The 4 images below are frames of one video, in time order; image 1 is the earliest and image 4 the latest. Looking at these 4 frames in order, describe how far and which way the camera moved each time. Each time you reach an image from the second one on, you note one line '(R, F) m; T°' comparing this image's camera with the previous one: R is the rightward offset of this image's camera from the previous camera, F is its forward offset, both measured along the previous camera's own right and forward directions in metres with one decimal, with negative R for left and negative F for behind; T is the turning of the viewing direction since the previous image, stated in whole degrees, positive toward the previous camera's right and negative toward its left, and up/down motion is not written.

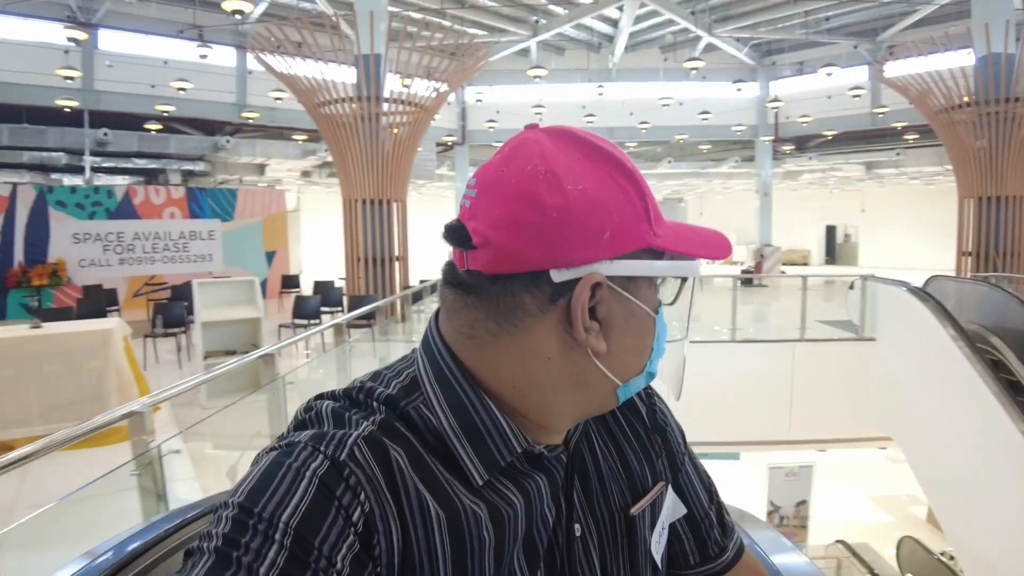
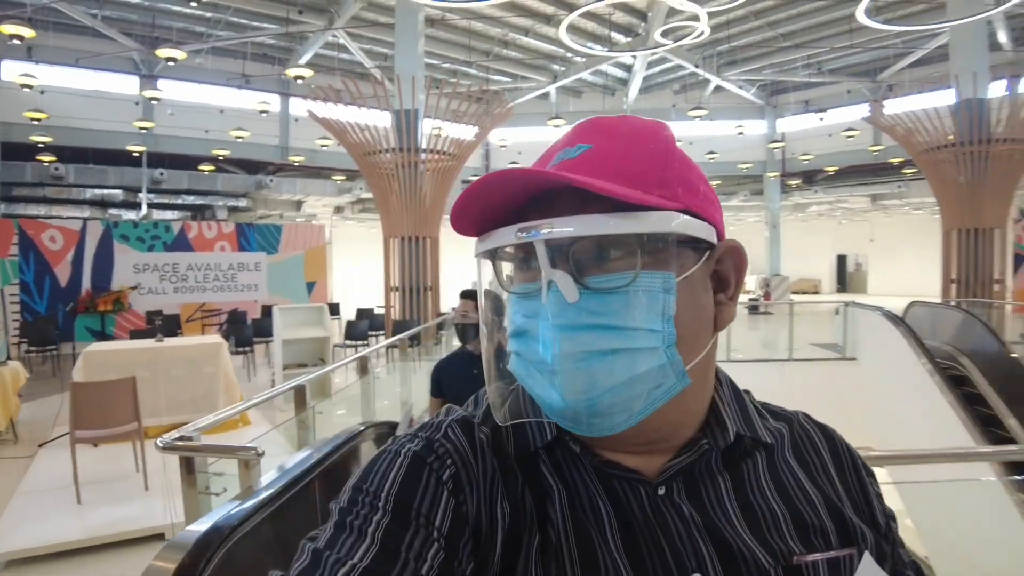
(0.0, -0.7) m; -1°
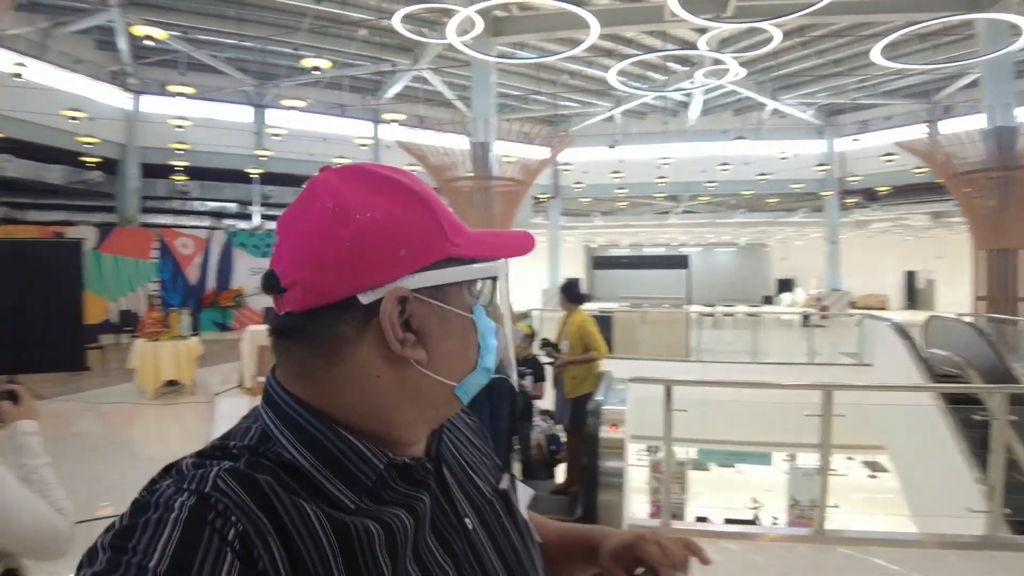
(+0.2, -1.1) m; -6°
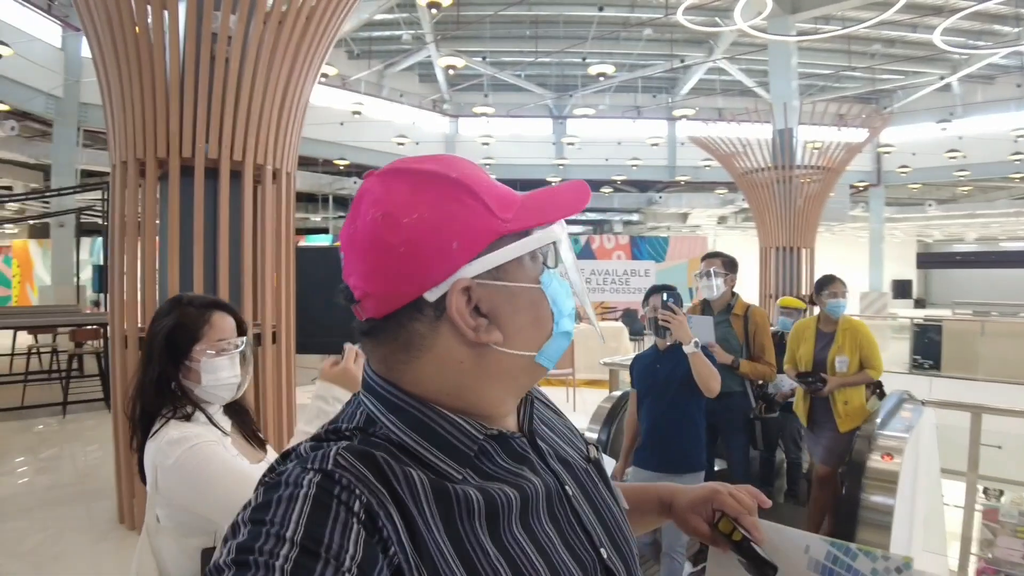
(+0.5, +0.2) m; -25°
